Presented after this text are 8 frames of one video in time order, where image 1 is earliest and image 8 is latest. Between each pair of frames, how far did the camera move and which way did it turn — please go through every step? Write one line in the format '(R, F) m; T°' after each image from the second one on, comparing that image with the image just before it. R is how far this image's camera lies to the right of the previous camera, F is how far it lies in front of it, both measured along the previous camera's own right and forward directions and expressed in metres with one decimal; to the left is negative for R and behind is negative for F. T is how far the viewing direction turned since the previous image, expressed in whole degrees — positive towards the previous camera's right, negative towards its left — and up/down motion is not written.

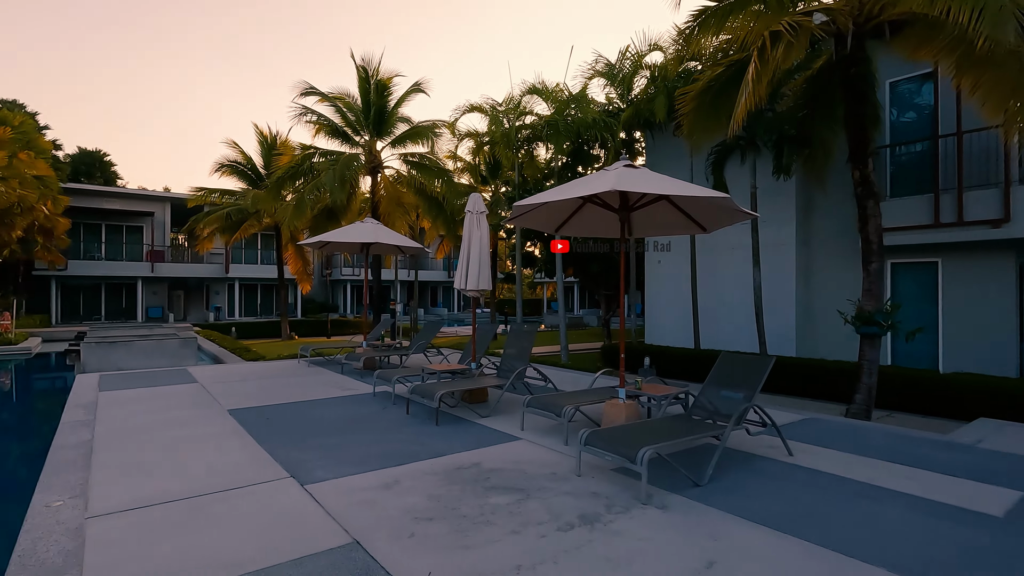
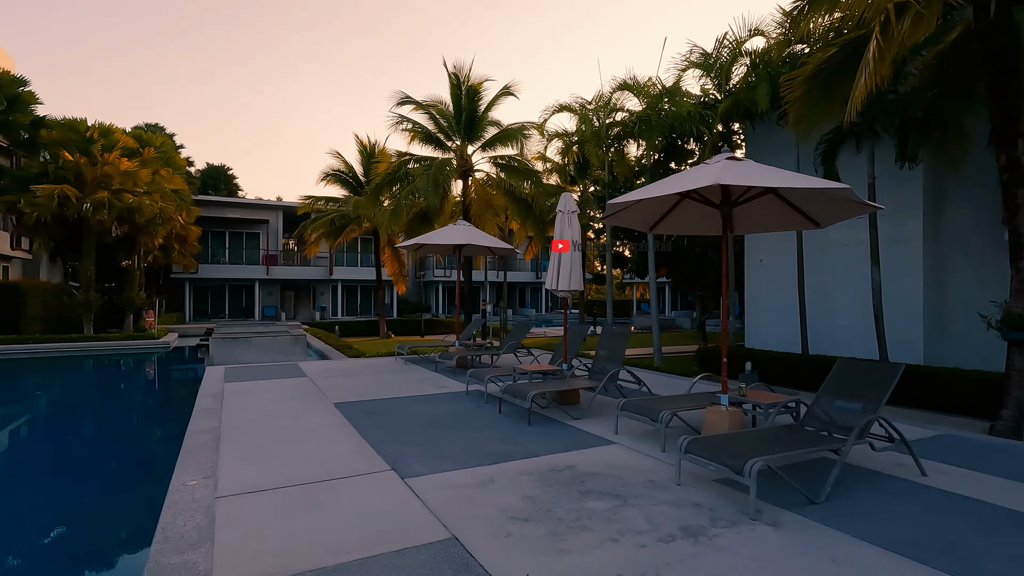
(-0.1, 0.0) m; -9°
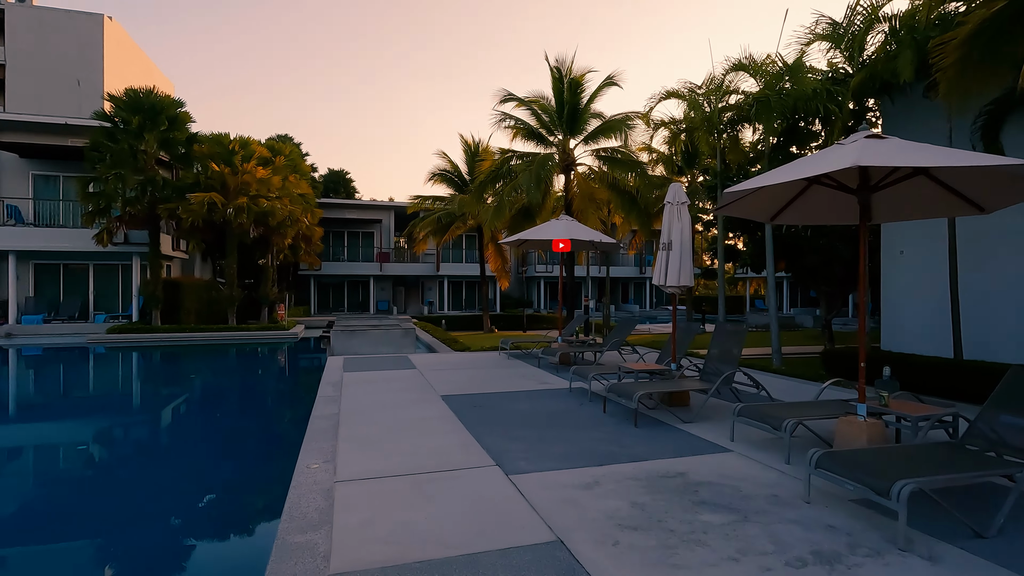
(0.0, +0.1) m; -11°
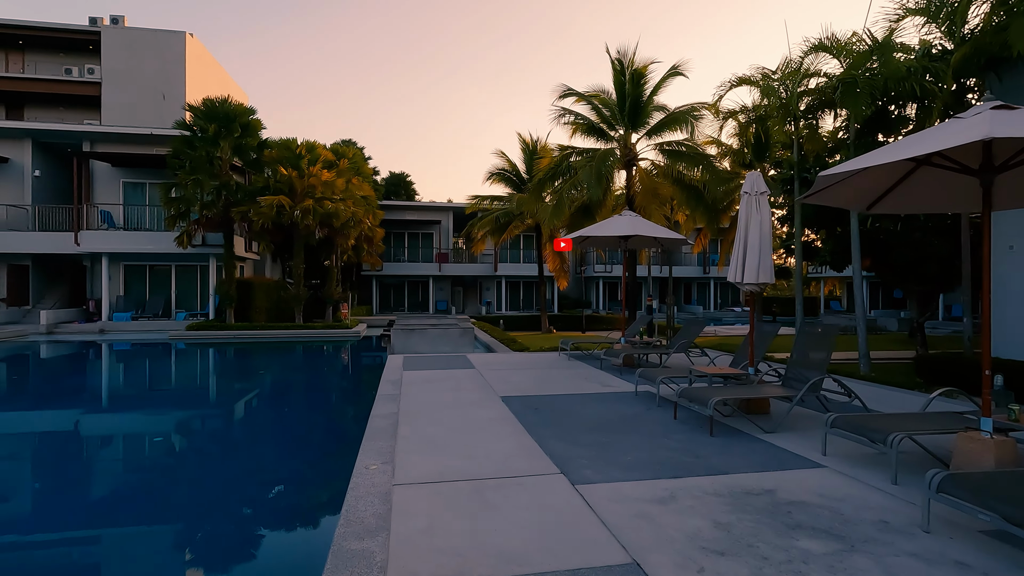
(-0.1, +0.2) m; -6°
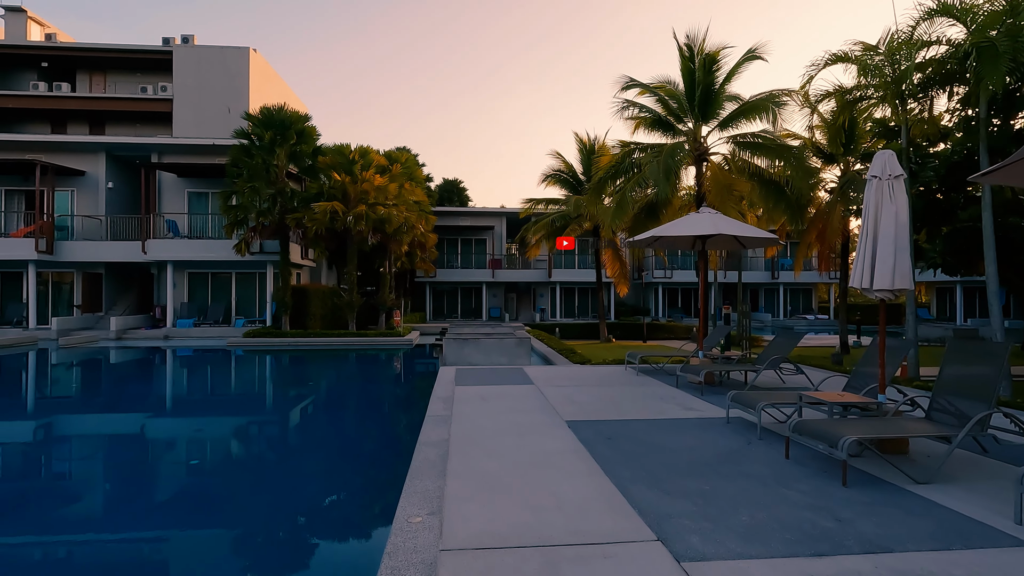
(-0.2, +0.8) m; -6°
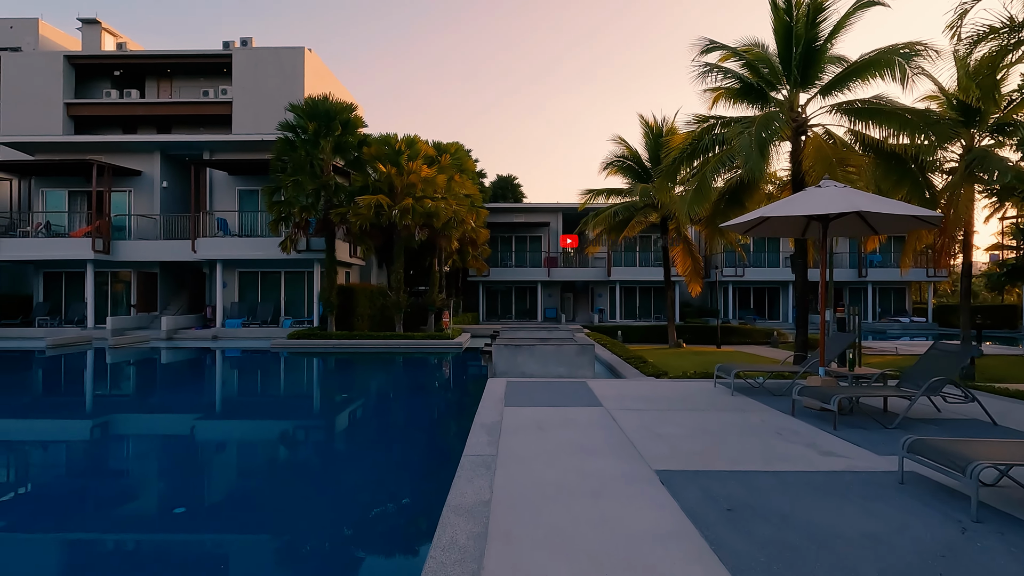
(-0.1, +1.5) m; -6°
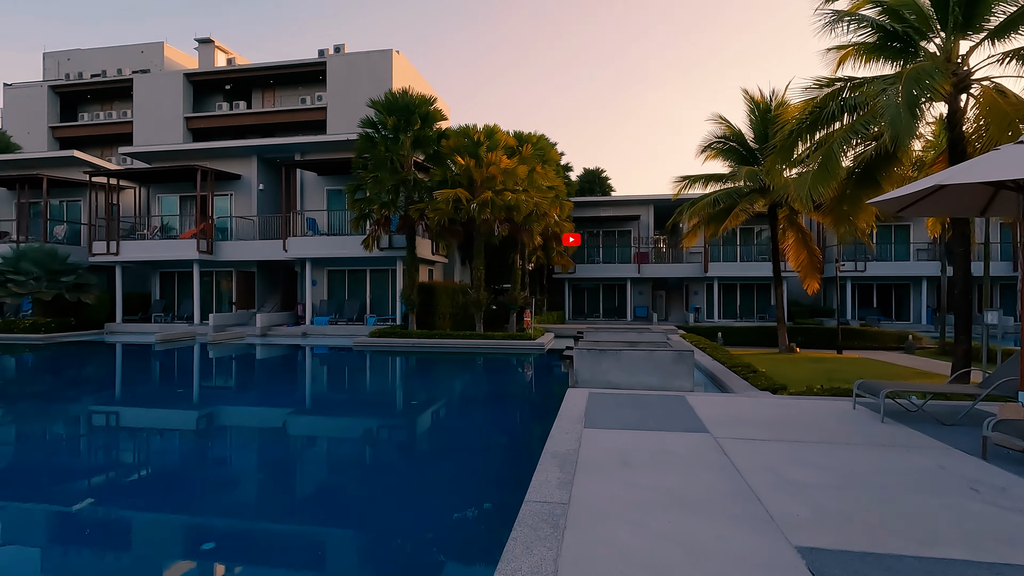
(+0.1, +1.1) m; -9°
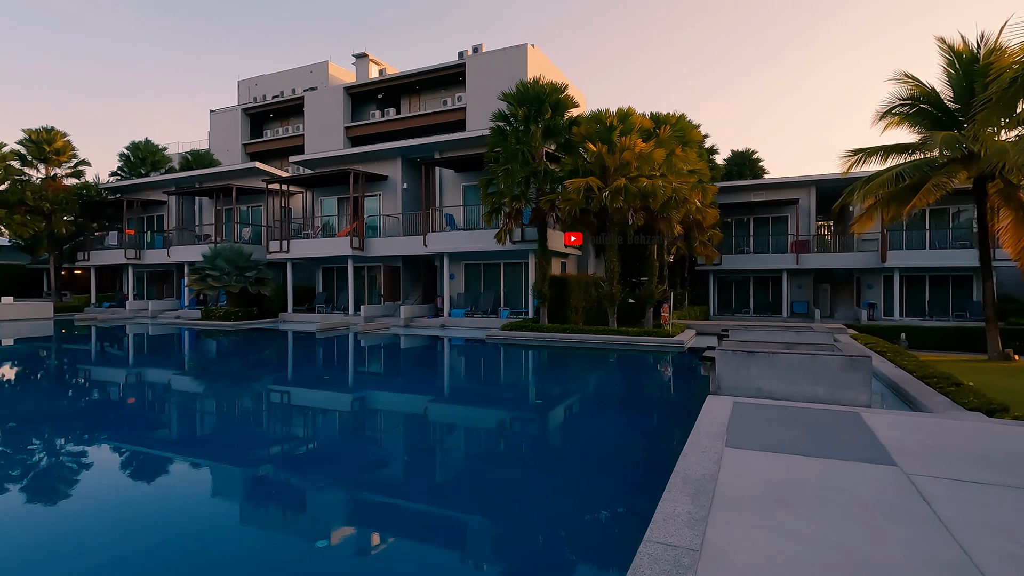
(+0.1, +0.6) m; -15°
